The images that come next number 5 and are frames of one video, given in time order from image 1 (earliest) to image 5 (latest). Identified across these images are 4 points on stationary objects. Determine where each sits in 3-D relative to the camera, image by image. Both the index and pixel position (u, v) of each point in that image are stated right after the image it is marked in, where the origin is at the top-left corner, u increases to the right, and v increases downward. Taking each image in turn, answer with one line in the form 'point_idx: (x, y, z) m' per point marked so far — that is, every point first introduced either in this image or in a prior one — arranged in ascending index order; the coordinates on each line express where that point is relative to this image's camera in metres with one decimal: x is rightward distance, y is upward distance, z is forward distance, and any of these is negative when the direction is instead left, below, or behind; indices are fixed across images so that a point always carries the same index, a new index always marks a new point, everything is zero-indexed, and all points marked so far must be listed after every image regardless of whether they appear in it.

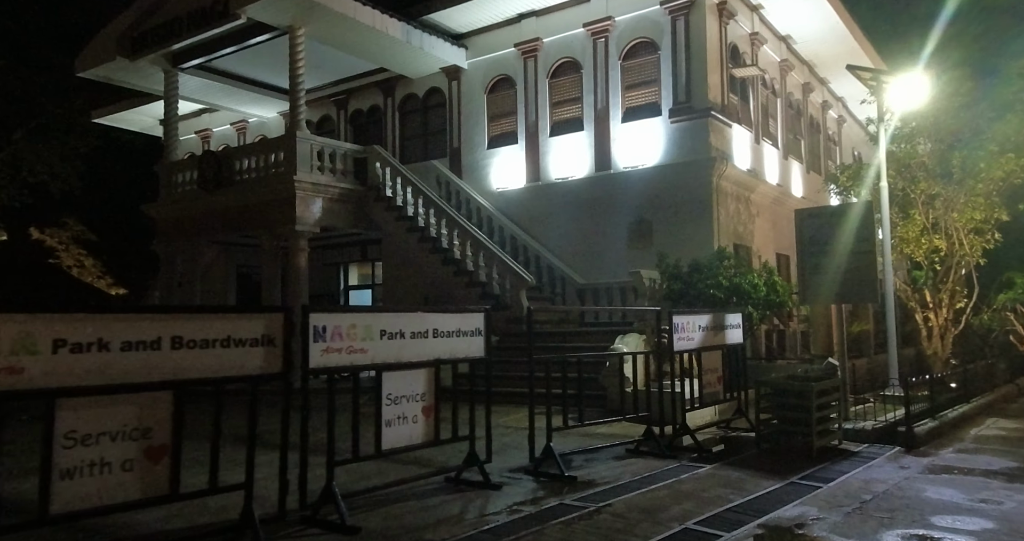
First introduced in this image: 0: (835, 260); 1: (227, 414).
0: (+4.9, +0.2, +11.1) m
1: (-4.7, -2.4, +12.6) m
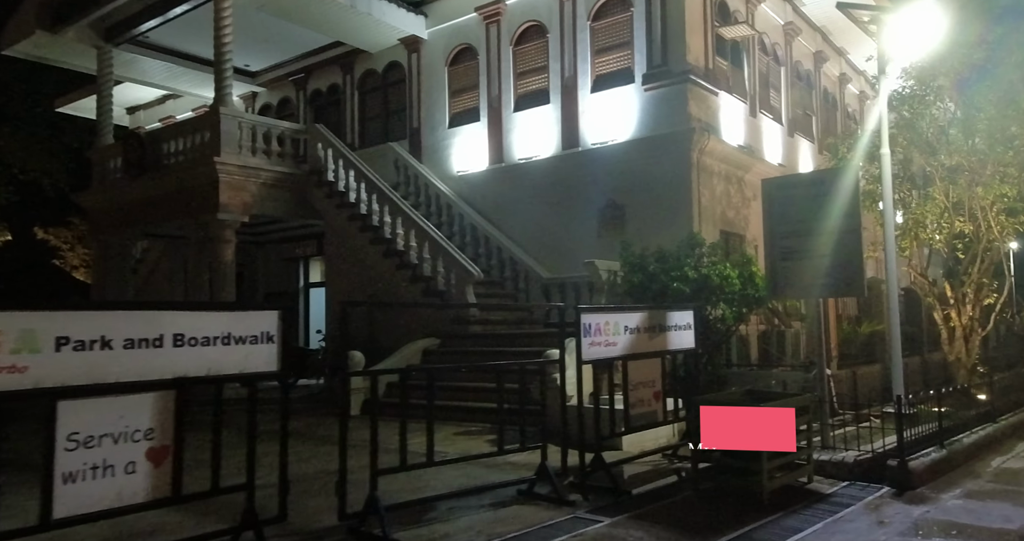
0: (+3.6, +0.3, +8.7) m
1: (-5.8, -2.3, +10.7) m
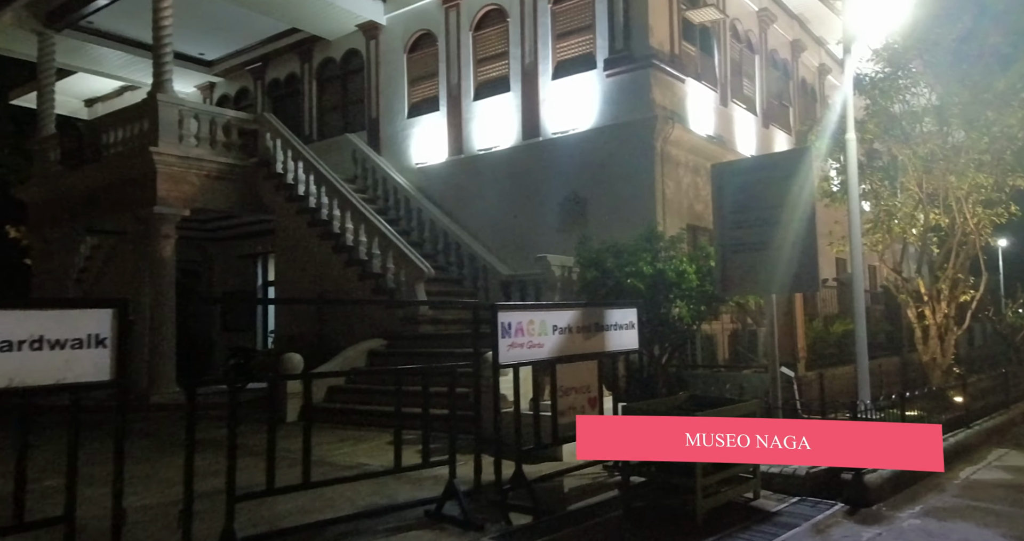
0: (+2.9, +0.4, +8.0) m
1: (-6.6, -2.3, +9.9) m
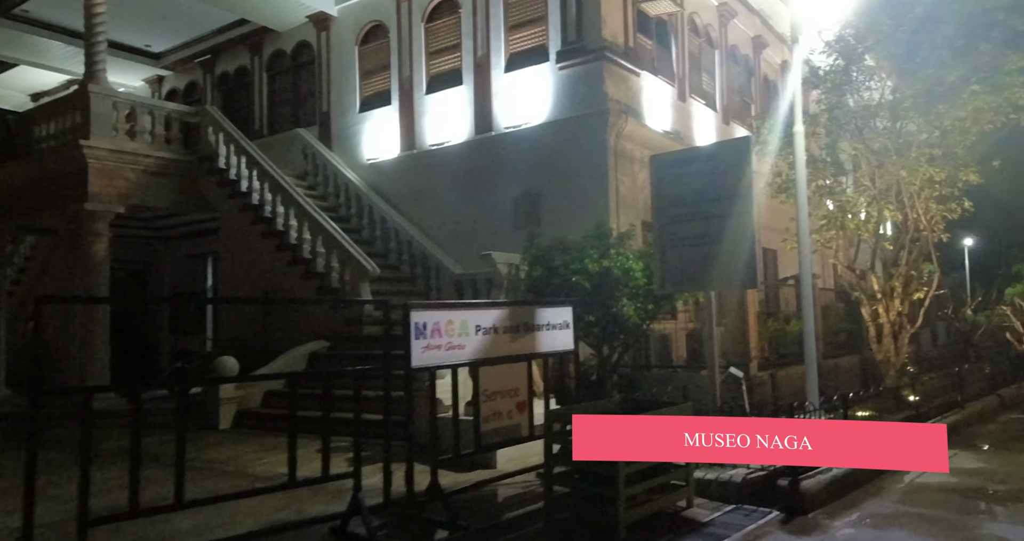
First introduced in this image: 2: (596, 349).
0: (+2.2, +0.4, +7.7) m
1: (-7.3, -2.2, +9.3) m
2: (+1.2, -1.1, +10.9) m
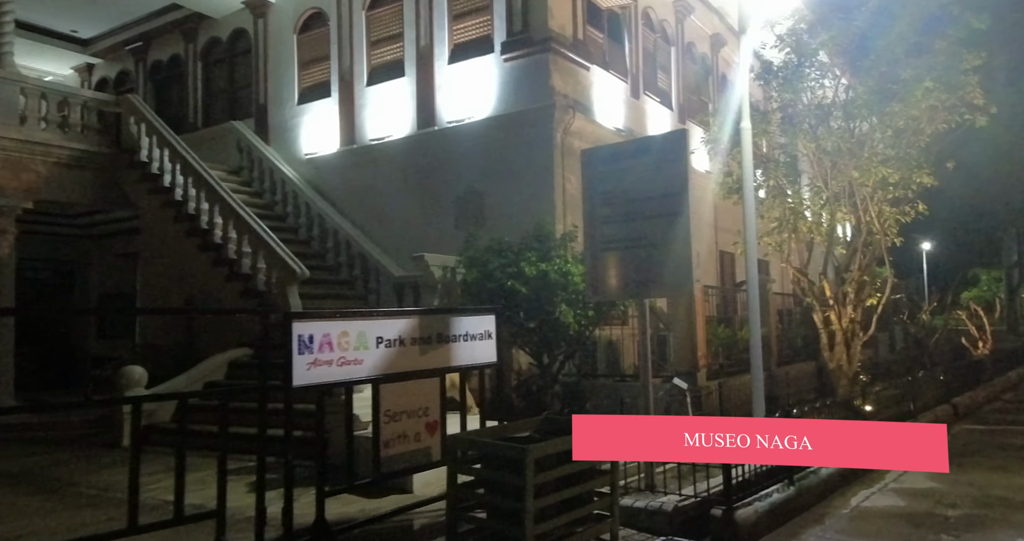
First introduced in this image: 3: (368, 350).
0: (+1.4, +0.4, +7.1) m
1: (-8.2, -2.2, +8.3) m
2: (+0.3, -1.2, +10.2) m
3: (-1.1, -0.6, +5.6) m
